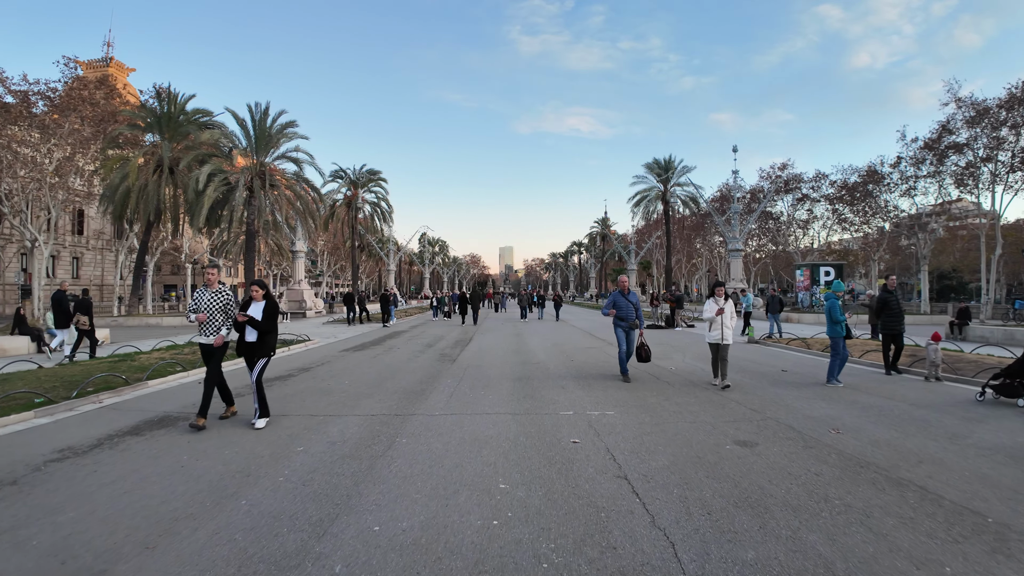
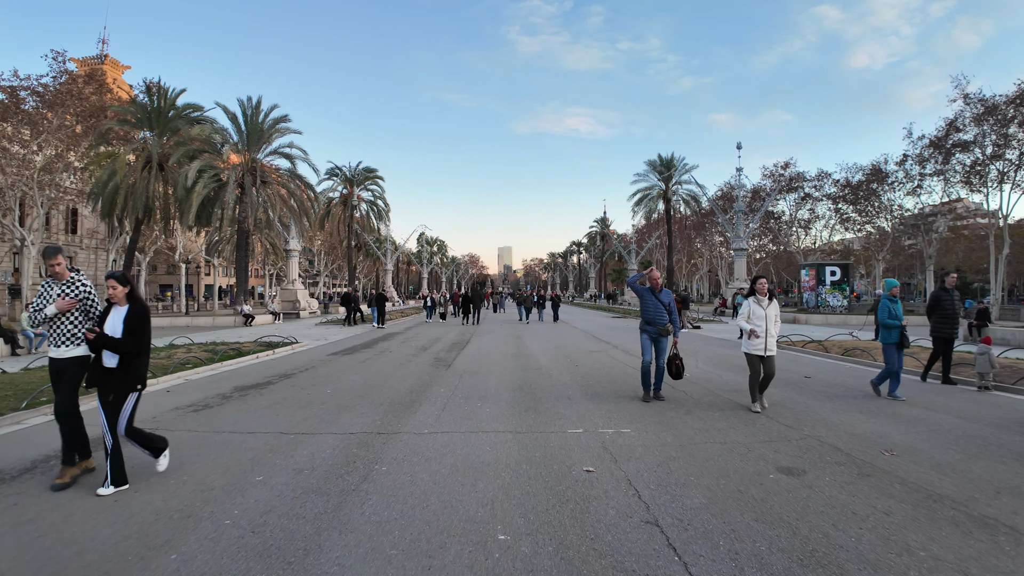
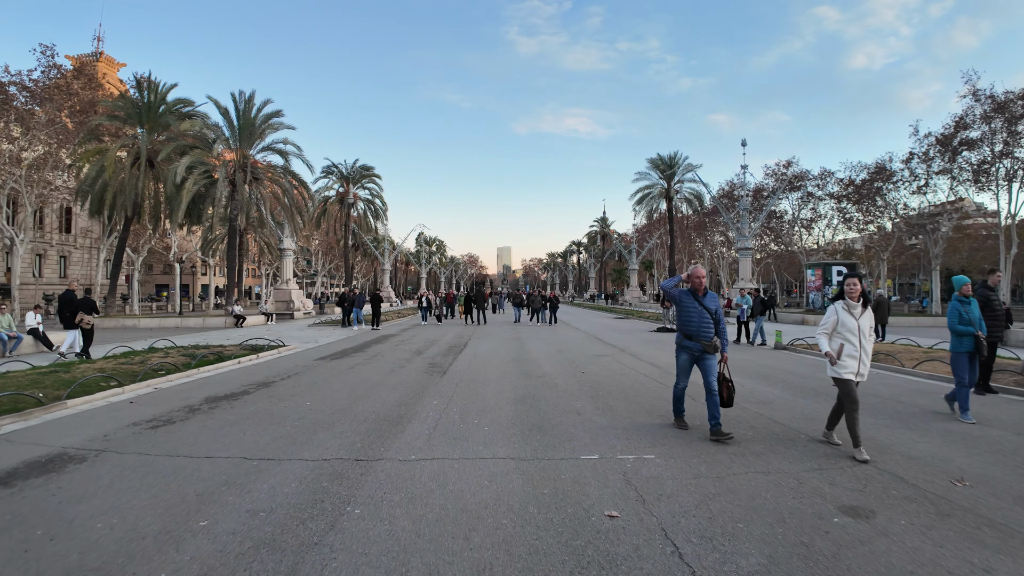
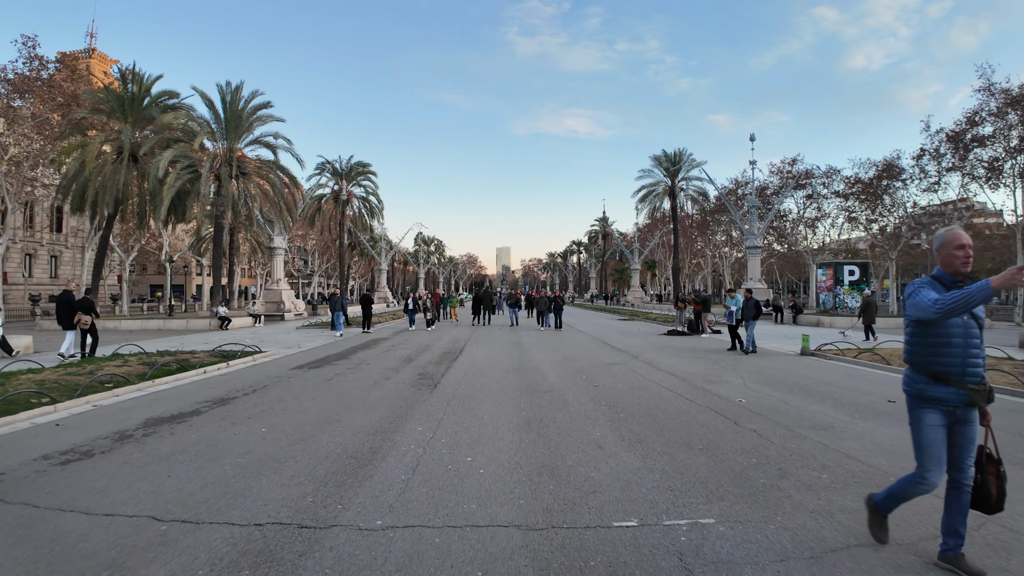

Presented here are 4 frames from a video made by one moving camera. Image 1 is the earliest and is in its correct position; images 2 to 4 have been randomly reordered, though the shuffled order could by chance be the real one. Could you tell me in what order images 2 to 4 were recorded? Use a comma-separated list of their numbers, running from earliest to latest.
2, 3, 4
